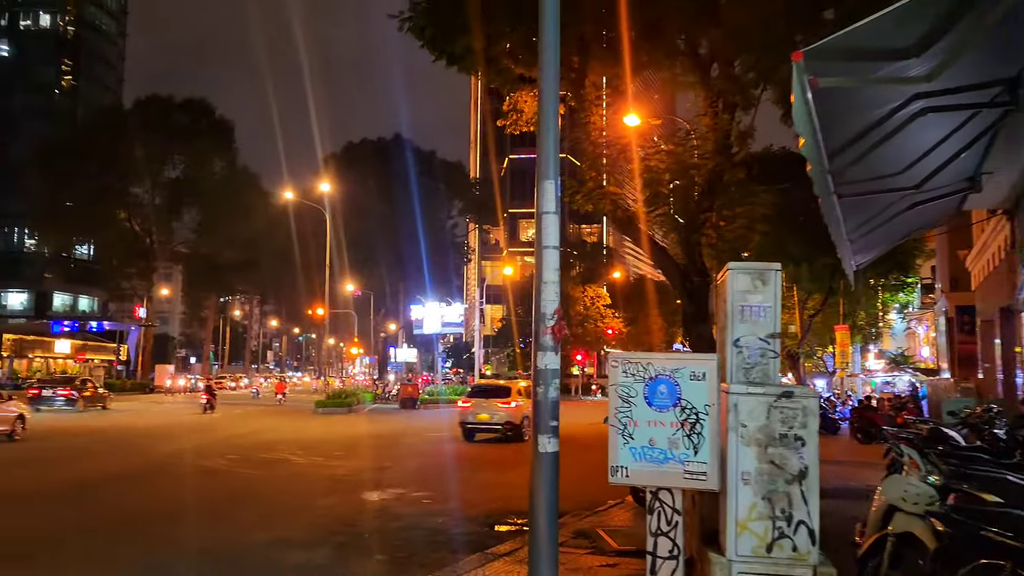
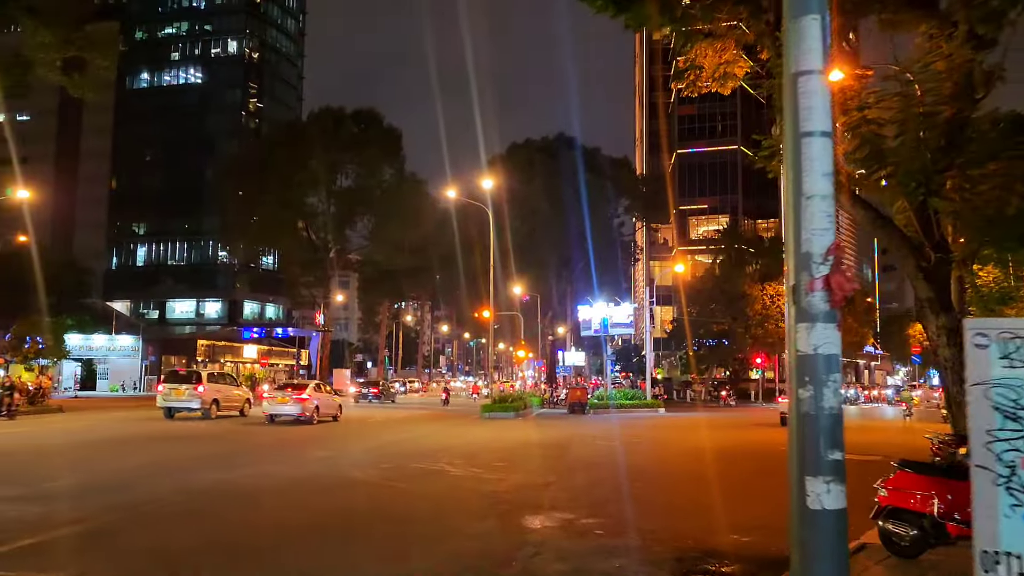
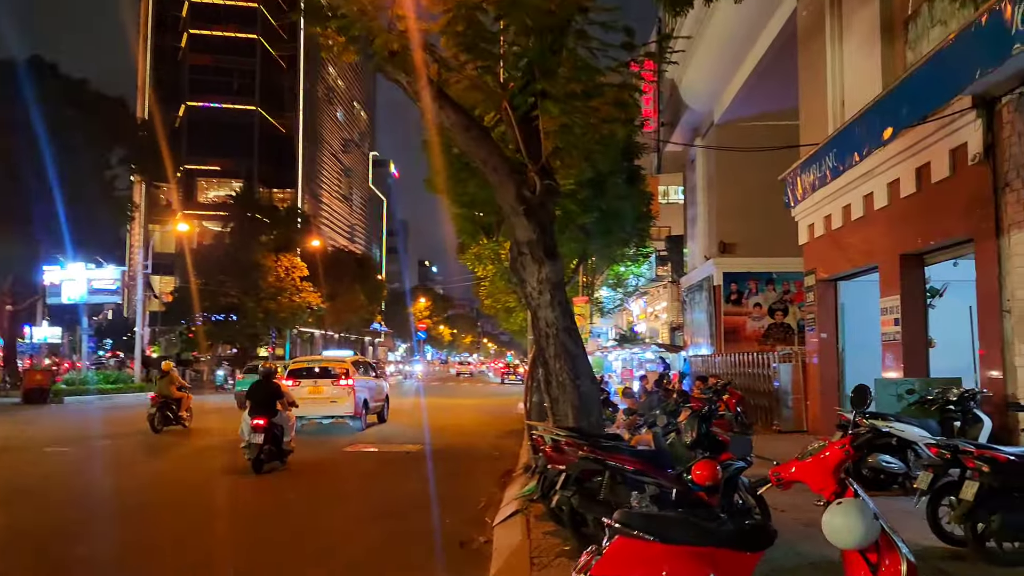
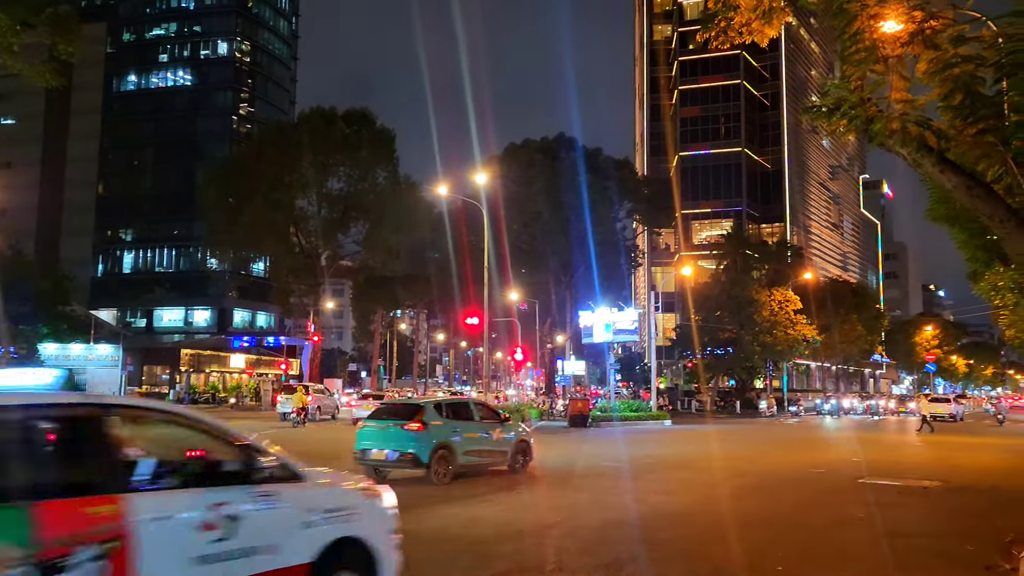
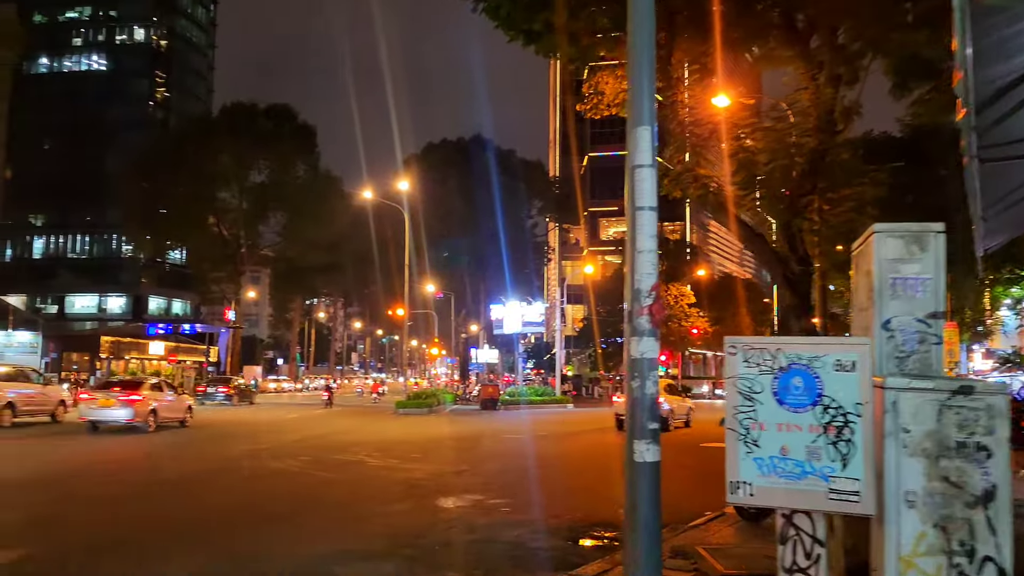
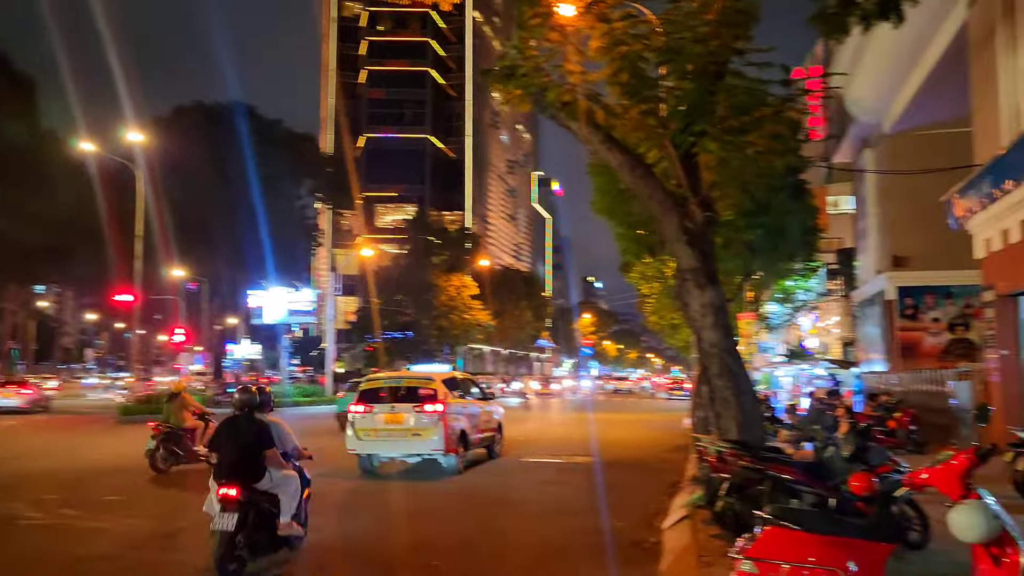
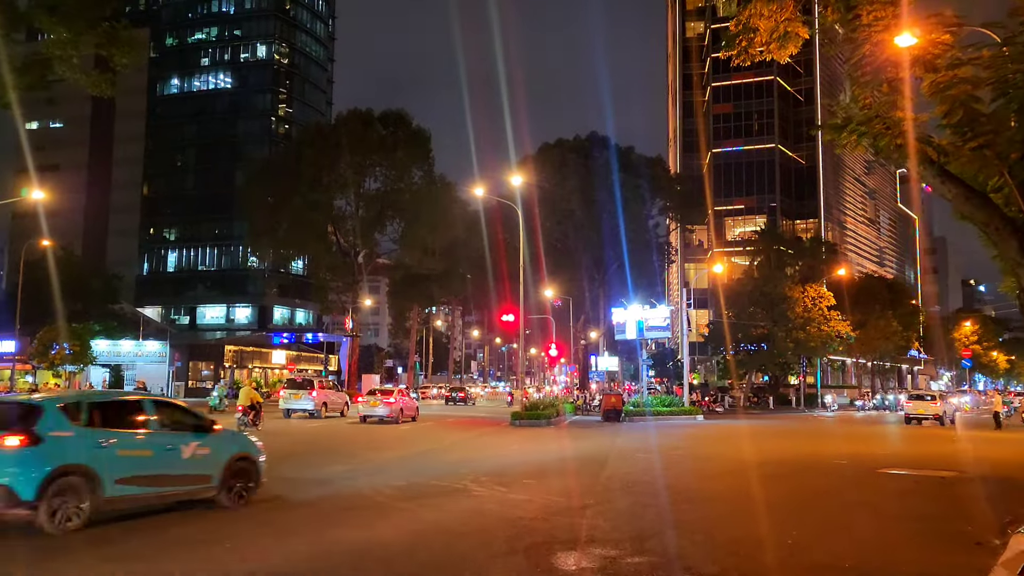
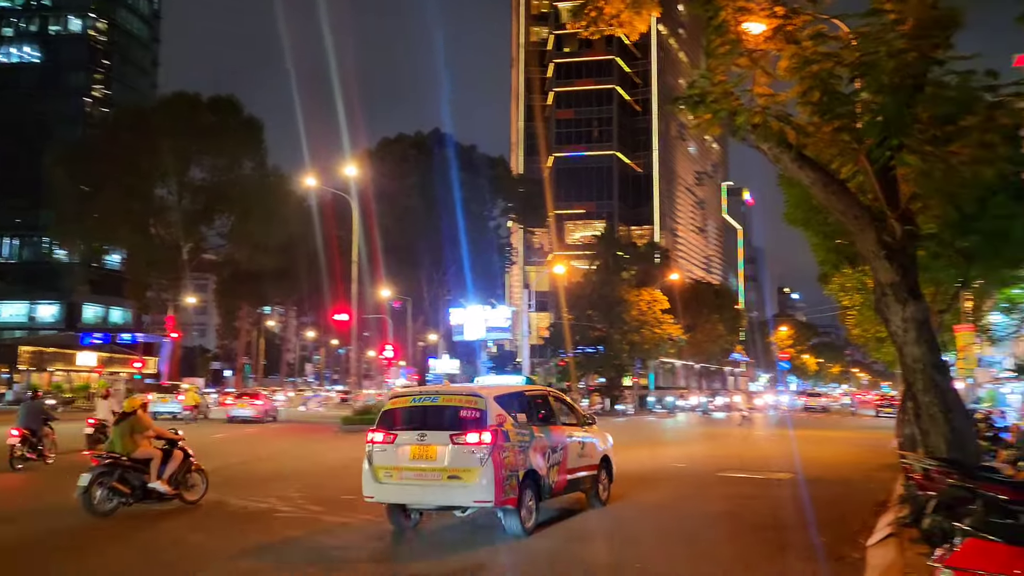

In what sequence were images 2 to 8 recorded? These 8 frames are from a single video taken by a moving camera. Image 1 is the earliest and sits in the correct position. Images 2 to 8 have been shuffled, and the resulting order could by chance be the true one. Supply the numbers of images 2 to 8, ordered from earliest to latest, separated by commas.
5, 2, 7, 4, 8, 6, 3
